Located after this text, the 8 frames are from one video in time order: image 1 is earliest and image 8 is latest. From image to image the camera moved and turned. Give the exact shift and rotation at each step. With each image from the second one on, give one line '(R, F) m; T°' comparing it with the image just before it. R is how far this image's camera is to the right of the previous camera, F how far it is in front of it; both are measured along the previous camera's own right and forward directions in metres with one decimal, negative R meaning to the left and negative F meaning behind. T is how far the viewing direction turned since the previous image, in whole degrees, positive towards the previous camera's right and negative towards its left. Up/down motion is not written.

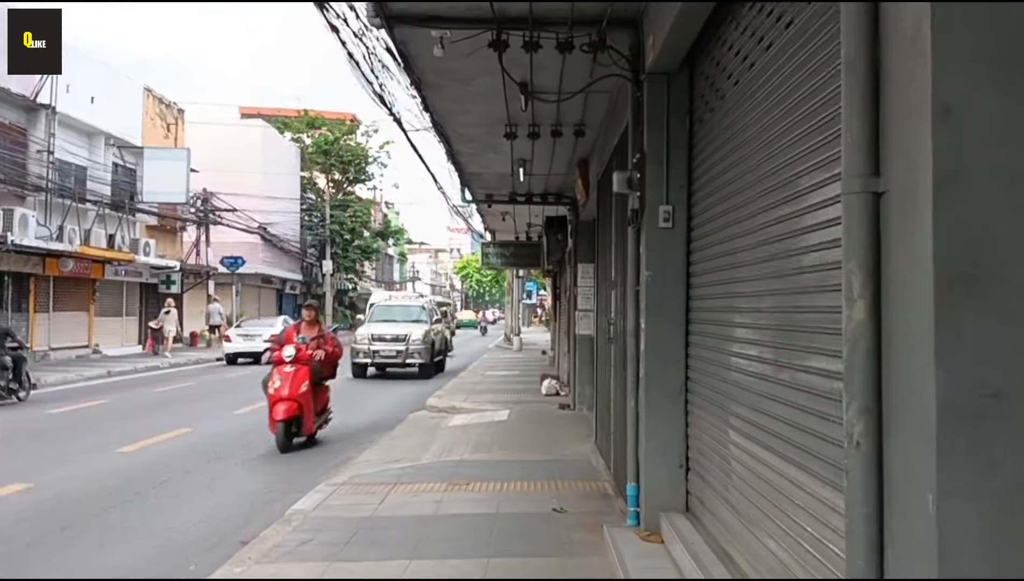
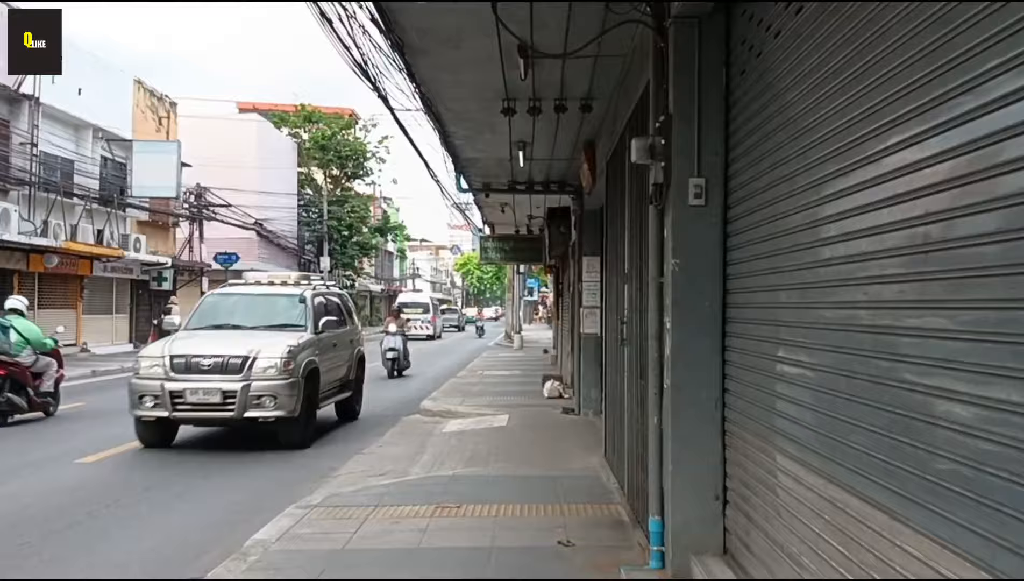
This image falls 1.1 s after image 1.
(0.0, +0.9) m; 0°
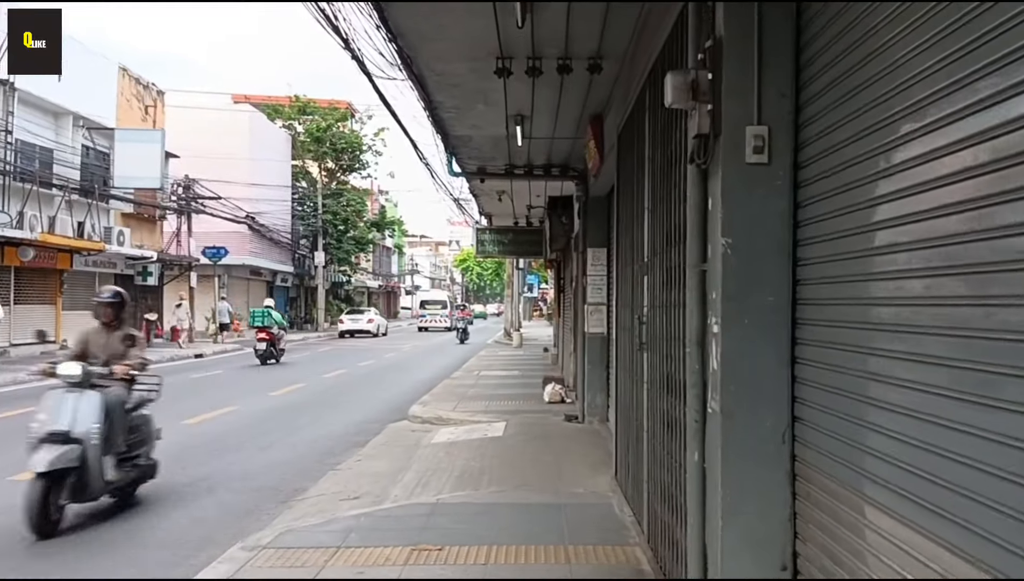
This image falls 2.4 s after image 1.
(0.0, +1.1) m; 0°
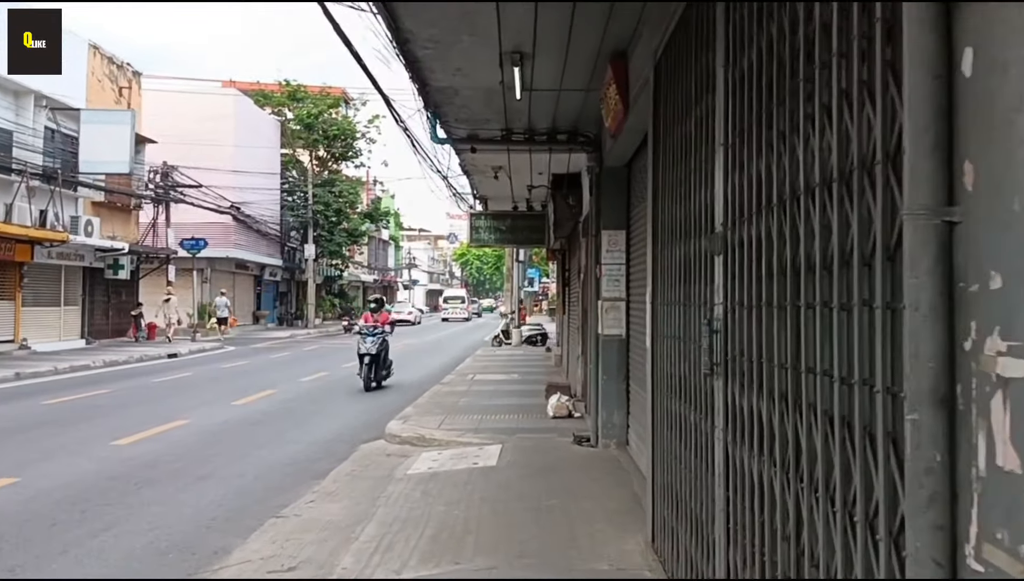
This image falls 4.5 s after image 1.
(0.0, +2.0) m; 0°
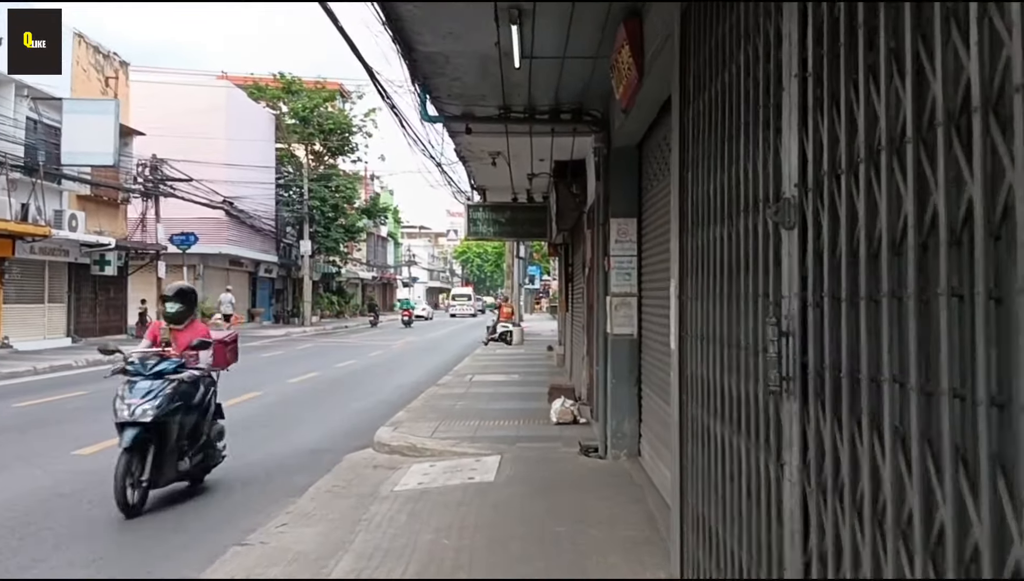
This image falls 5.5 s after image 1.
(0.0, +0.8) m; 0°
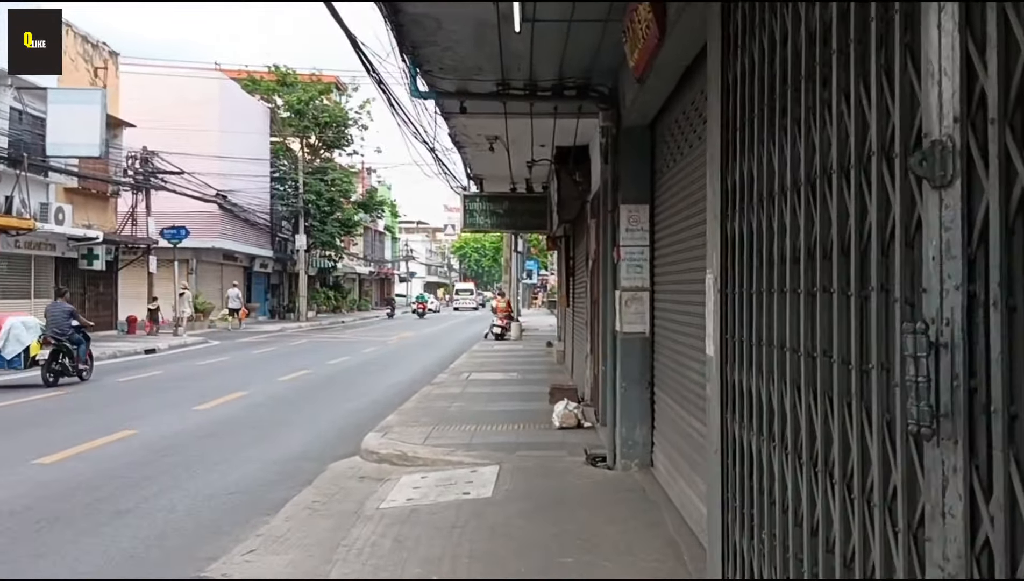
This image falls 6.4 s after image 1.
(0.0, +0.7) m; 0°
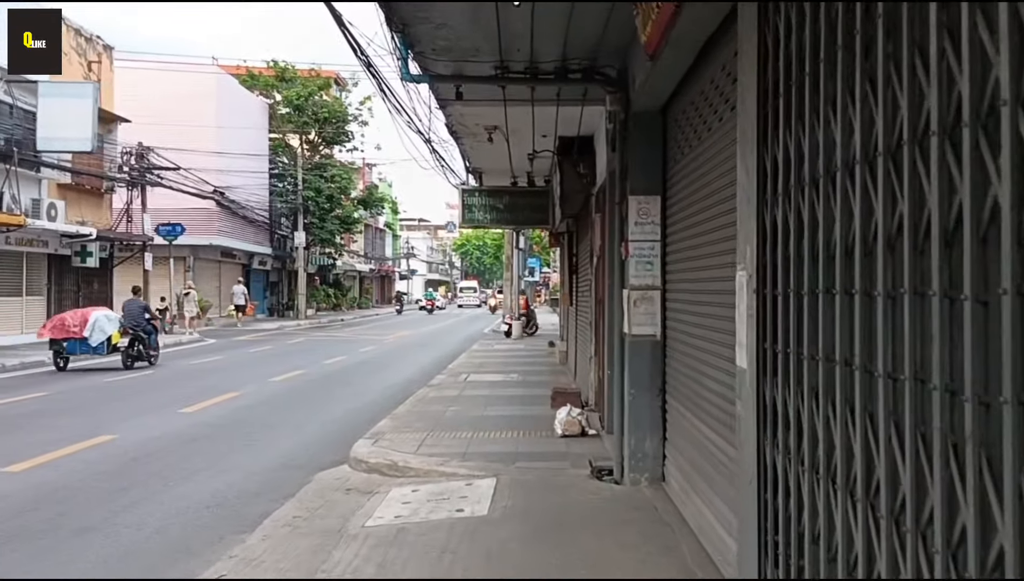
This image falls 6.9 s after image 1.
(0.0, +0.5) m; 0°
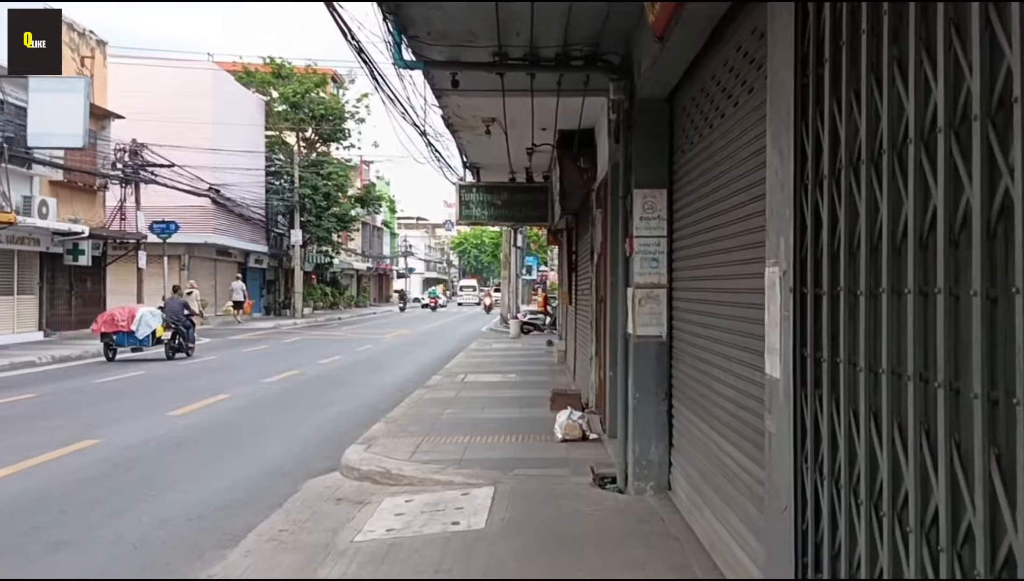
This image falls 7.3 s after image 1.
(0.0, +0.3) m; 0°
